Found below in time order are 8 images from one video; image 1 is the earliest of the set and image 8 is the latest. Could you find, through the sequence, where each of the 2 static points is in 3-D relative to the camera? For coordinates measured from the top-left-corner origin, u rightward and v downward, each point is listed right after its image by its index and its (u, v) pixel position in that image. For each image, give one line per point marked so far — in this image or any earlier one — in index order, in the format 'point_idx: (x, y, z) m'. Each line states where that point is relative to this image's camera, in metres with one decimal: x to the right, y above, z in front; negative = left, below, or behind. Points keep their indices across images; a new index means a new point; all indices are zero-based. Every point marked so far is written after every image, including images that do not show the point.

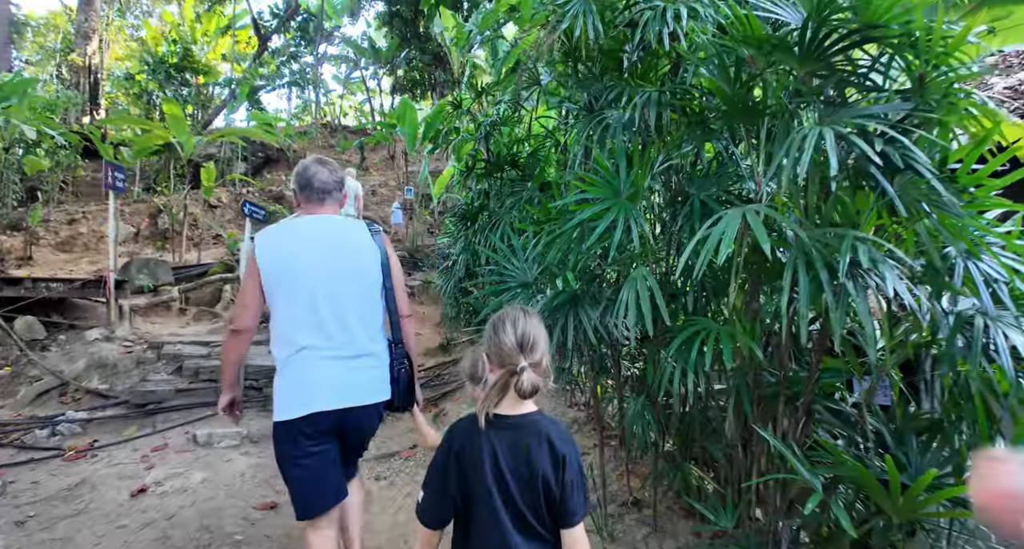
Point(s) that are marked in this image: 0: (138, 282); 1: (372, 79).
0: (-4.7, -0.1, +7.2) m
1: (-4.4, +6.1, +18.0) m
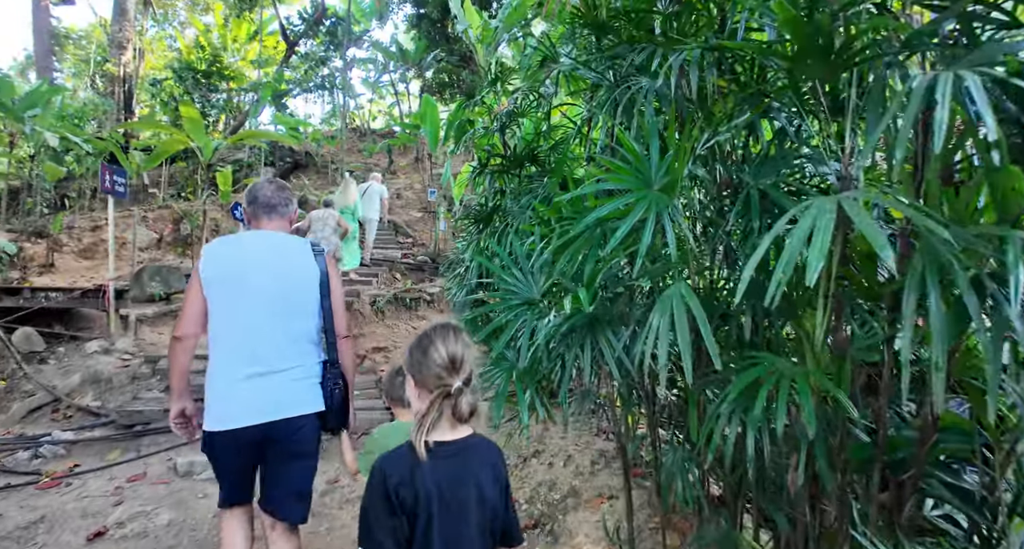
0: (-4.4, -0.2, +7.0) m
1: (-3.5, +5.9, +17.7) m
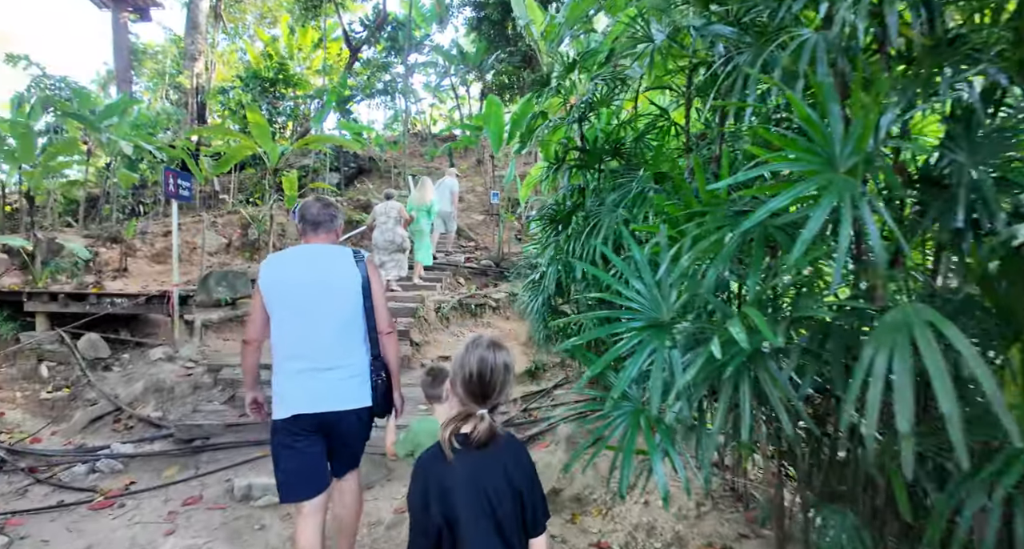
0: (-3.6, -0.3, +6.9) m
1: (-1.6, +5.8, +17.5) m
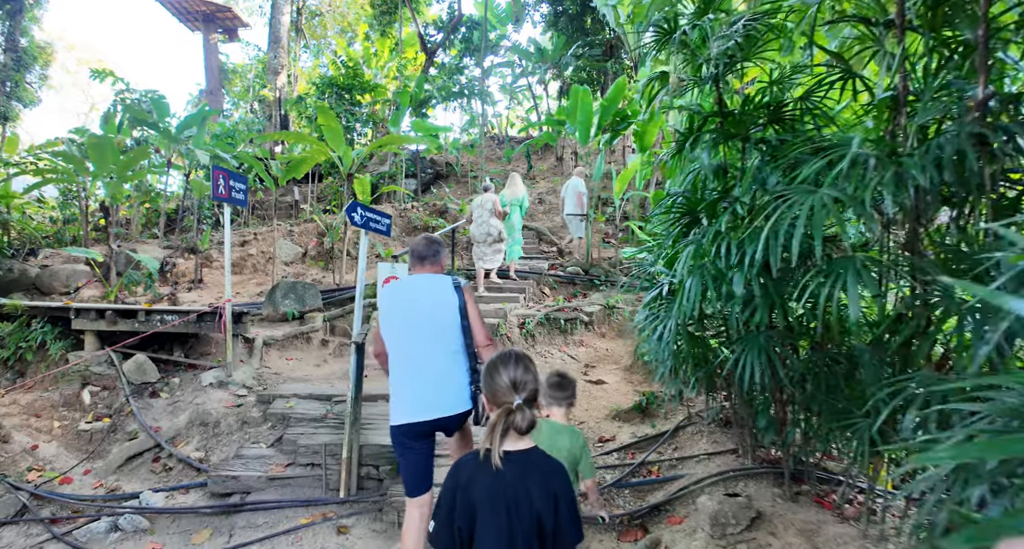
0: (-2.6, -0.4, +6.3) m
1: (+0.8, +5.6, +16.6) m
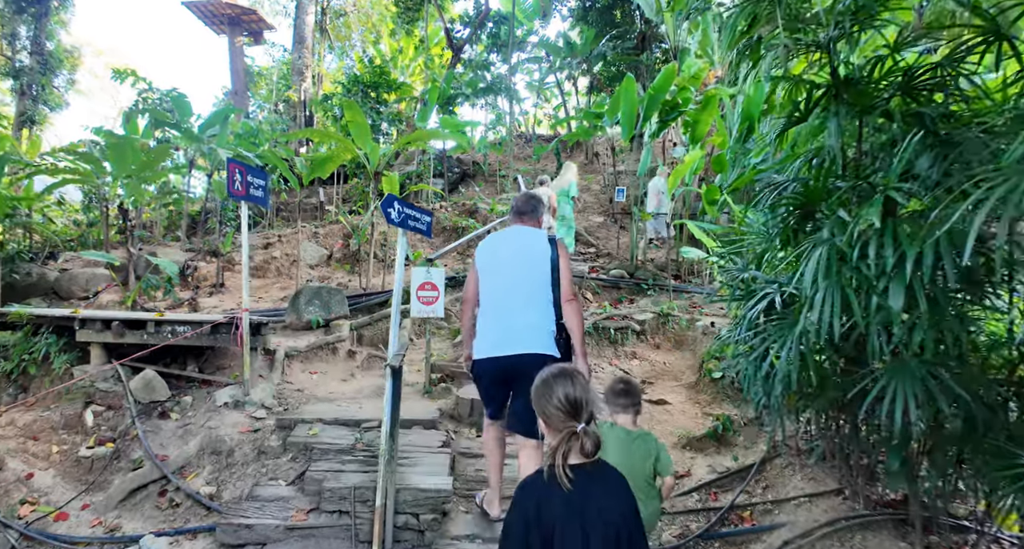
0: (-2.1, -0.4, +5.8) m
1: (+1.6, +5.5, +16.0) m
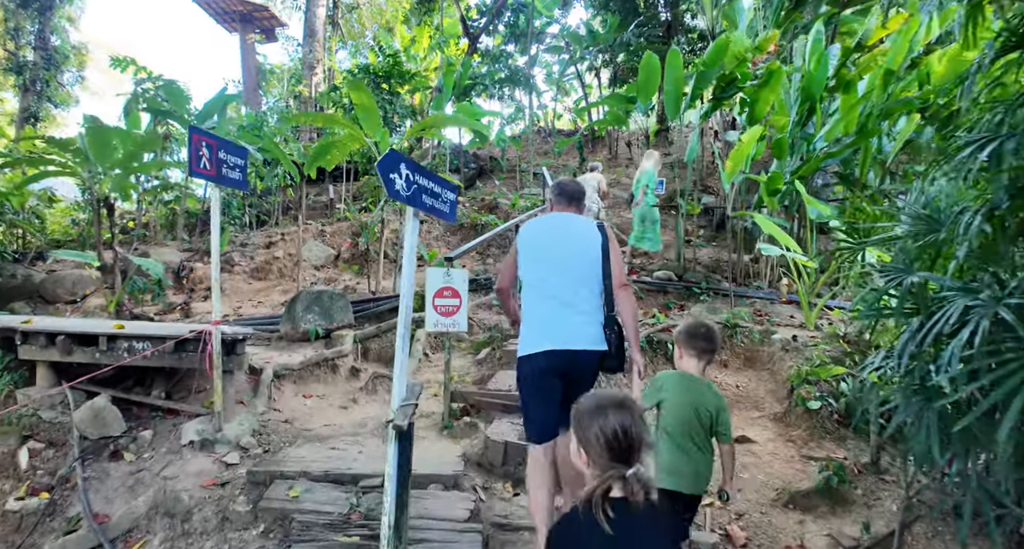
0: (-1.8, -0.5, +4.9) m
1: (+2.2, +5.5, +15.1) m
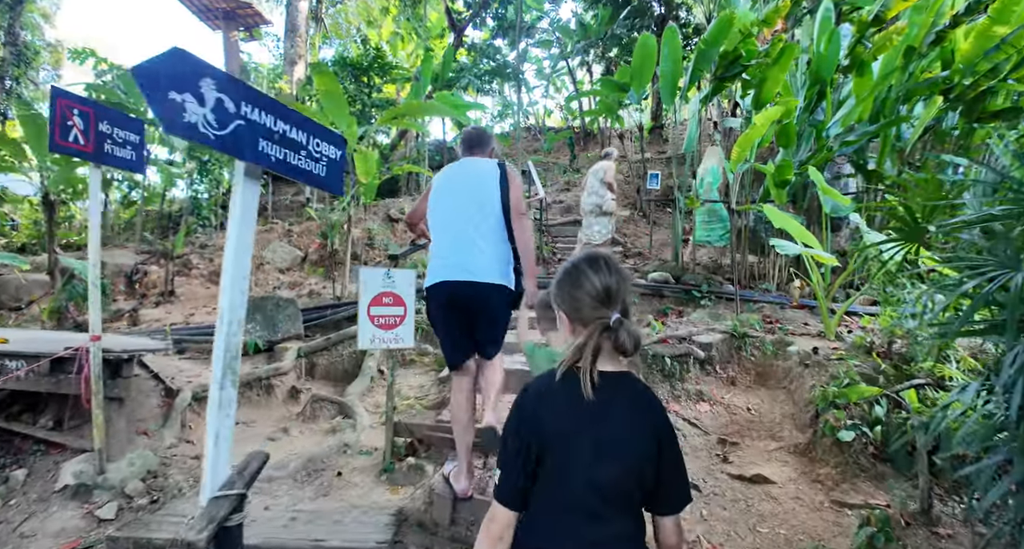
0: (-2.0, -0.5, +4.2) m
1: (+1.8, +5.4, +14.4) m
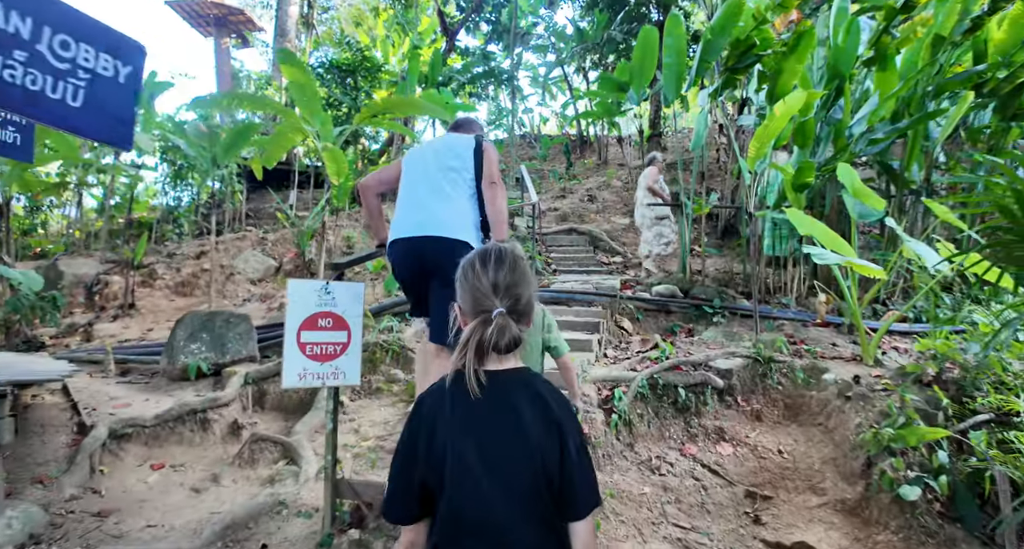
0: (-2.1, -0.6, +3.6) m
1: (+1.7, +5.1, +14.0) m
